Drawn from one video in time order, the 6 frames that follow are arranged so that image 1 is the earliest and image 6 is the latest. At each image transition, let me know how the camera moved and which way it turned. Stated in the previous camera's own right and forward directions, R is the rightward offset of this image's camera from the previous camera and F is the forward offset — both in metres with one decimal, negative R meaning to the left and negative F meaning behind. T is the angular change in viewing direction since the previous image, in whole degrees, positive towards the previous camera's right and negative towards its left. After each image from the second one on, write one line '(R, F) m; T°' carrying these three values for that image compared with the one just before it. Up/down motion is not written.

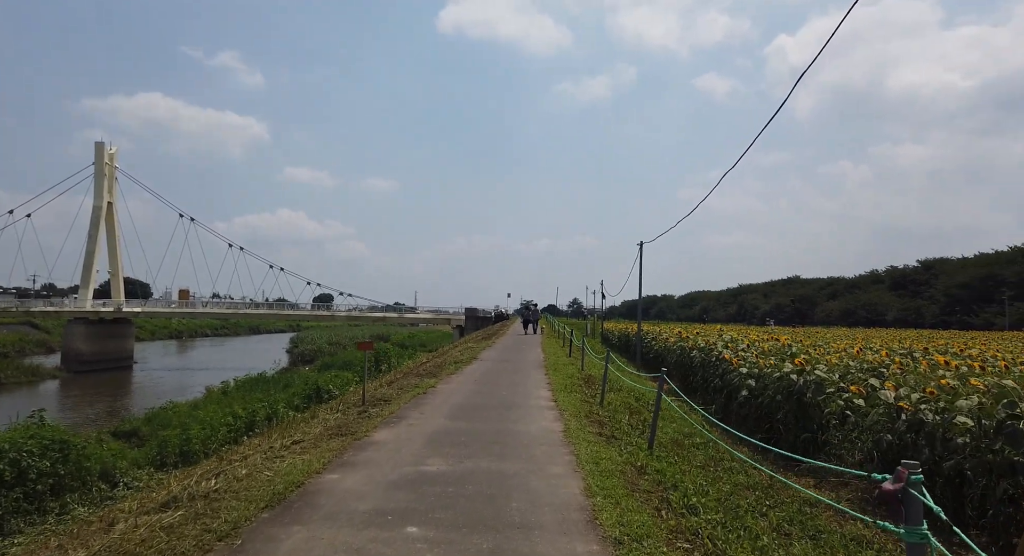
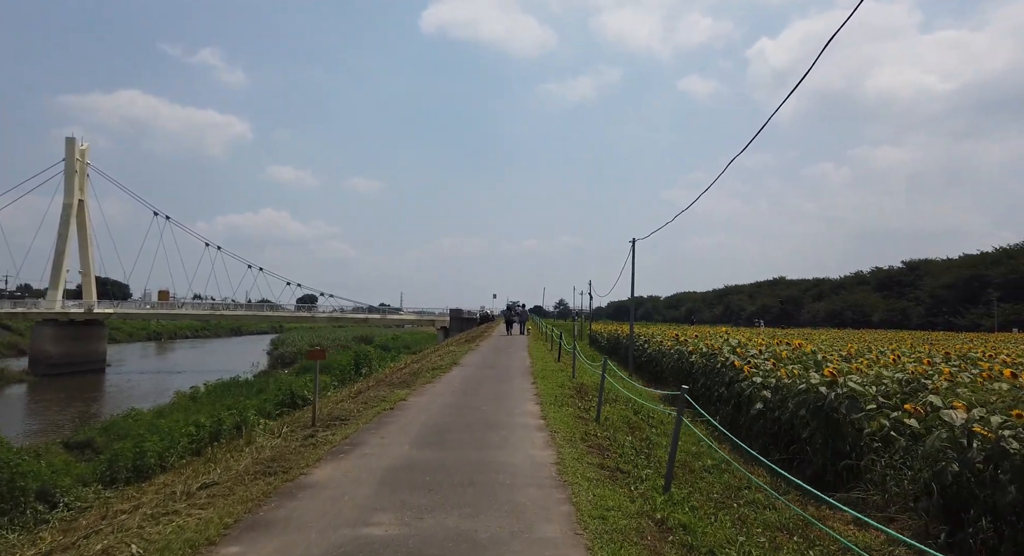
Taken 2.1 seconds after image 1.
(+0.1, +1.2) m; +1°
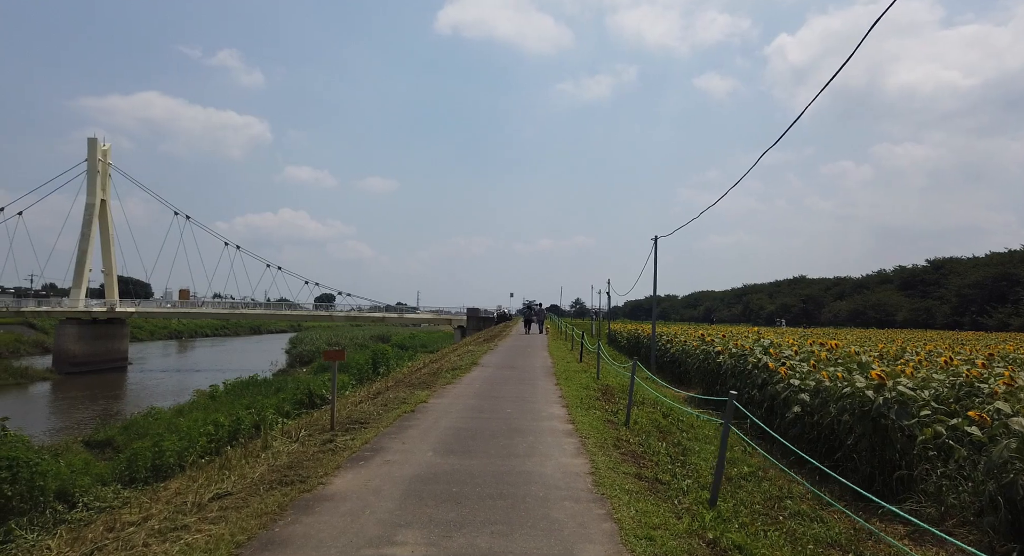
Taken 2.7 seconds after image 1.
(-0.1, +0.3) m; -2°
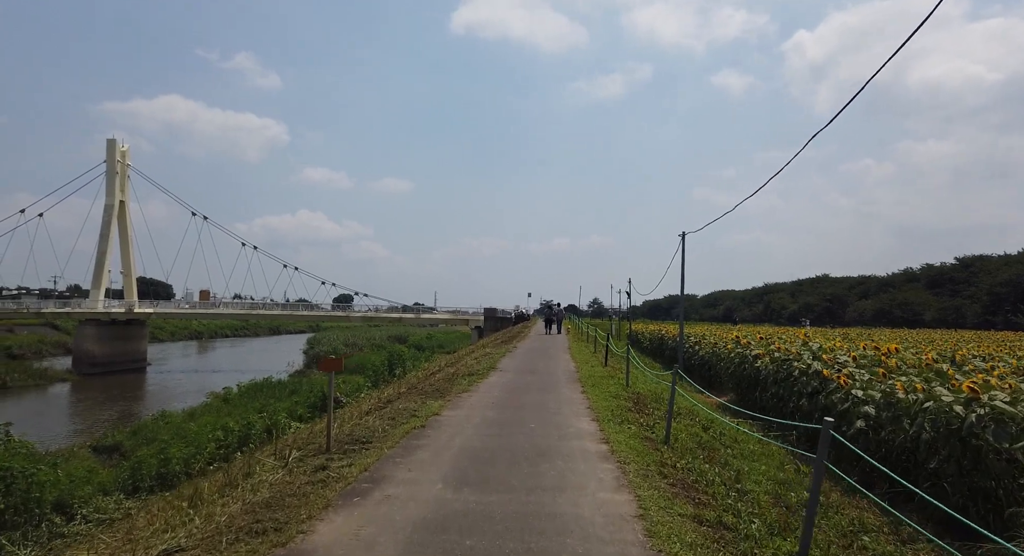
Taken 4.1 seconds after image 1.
(-0.1, +0.9) m; -2°
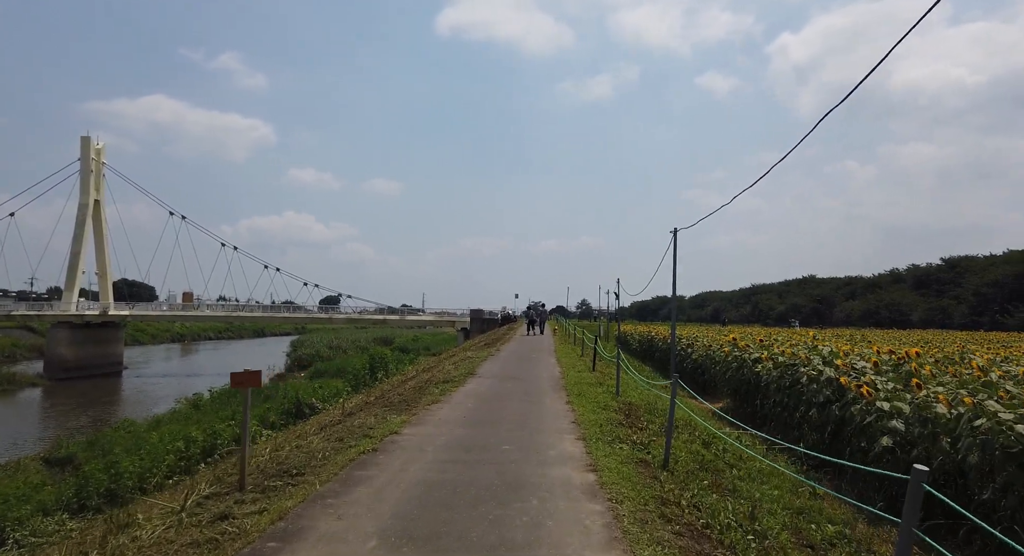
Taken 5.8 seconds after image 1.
(+0.2, +1.0) m; +1°
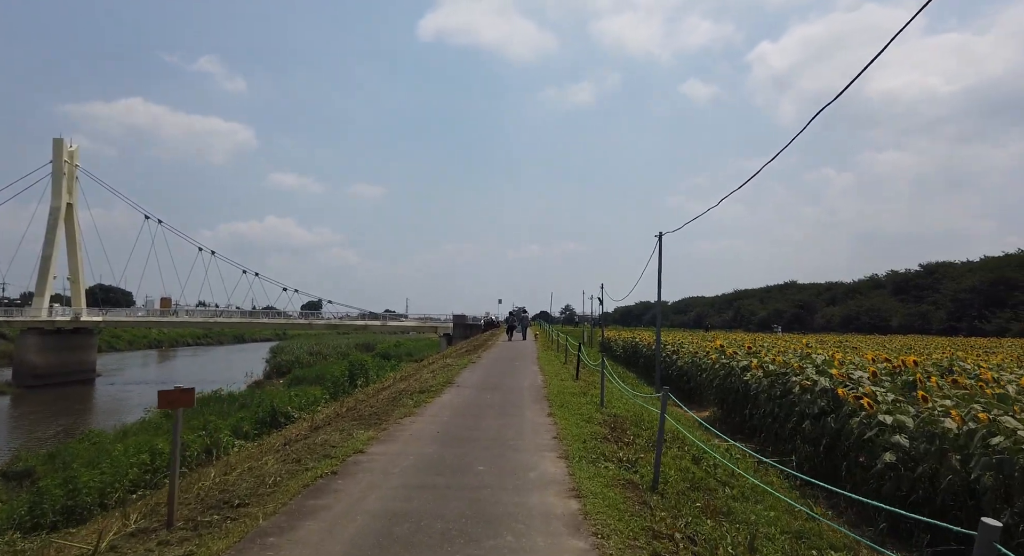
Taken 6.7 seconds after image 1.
(+0.1, +0.5) m; +2°
